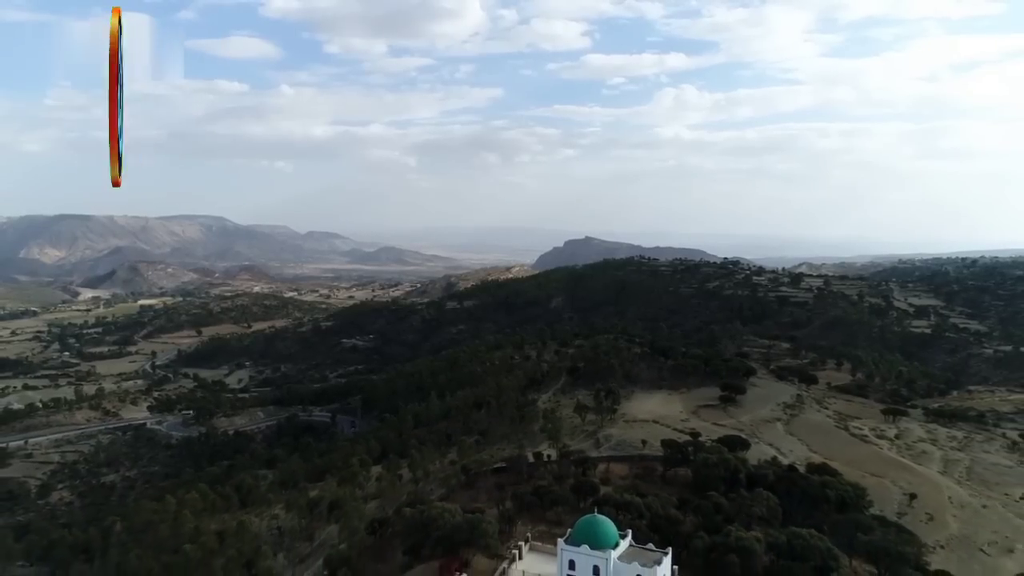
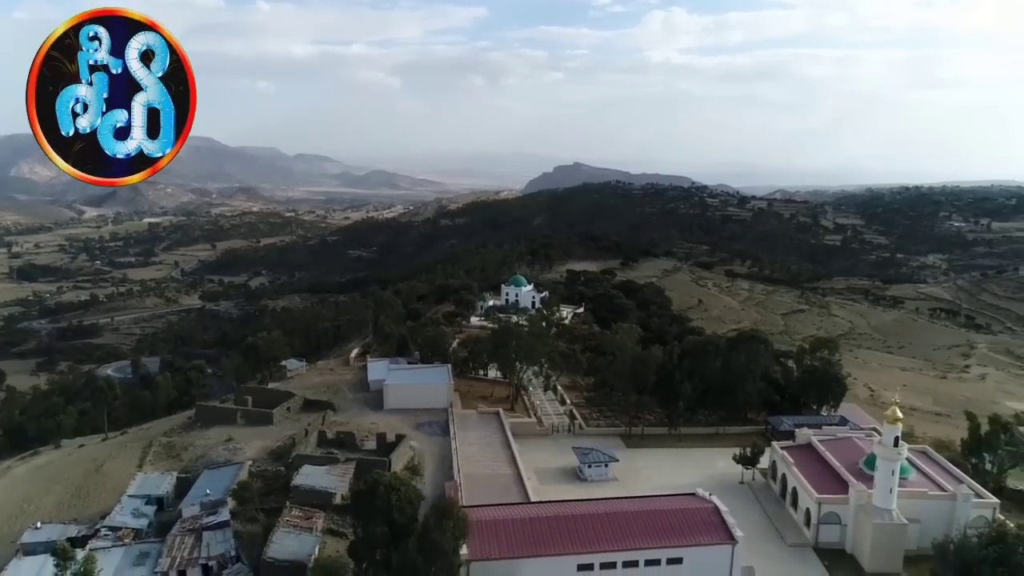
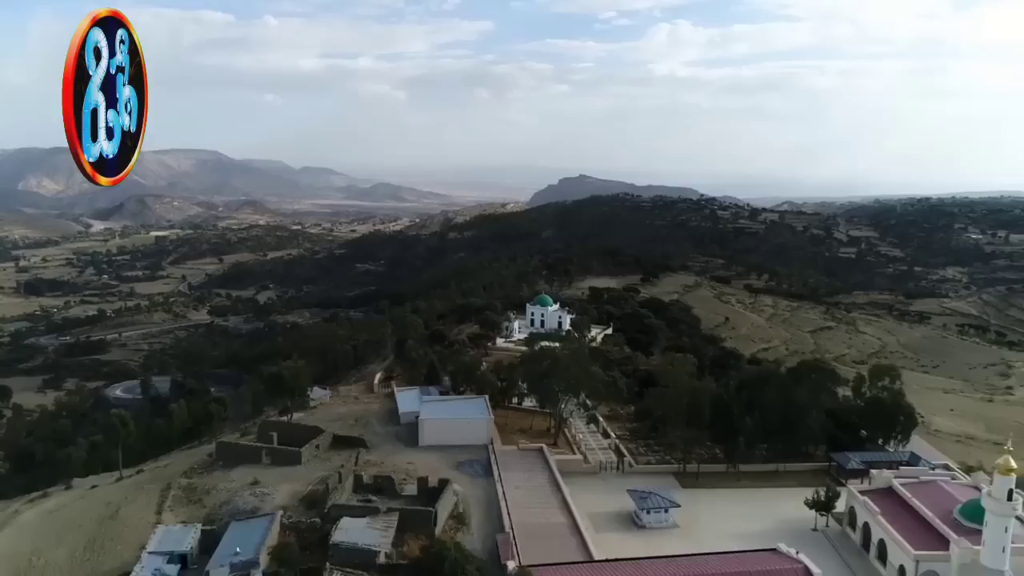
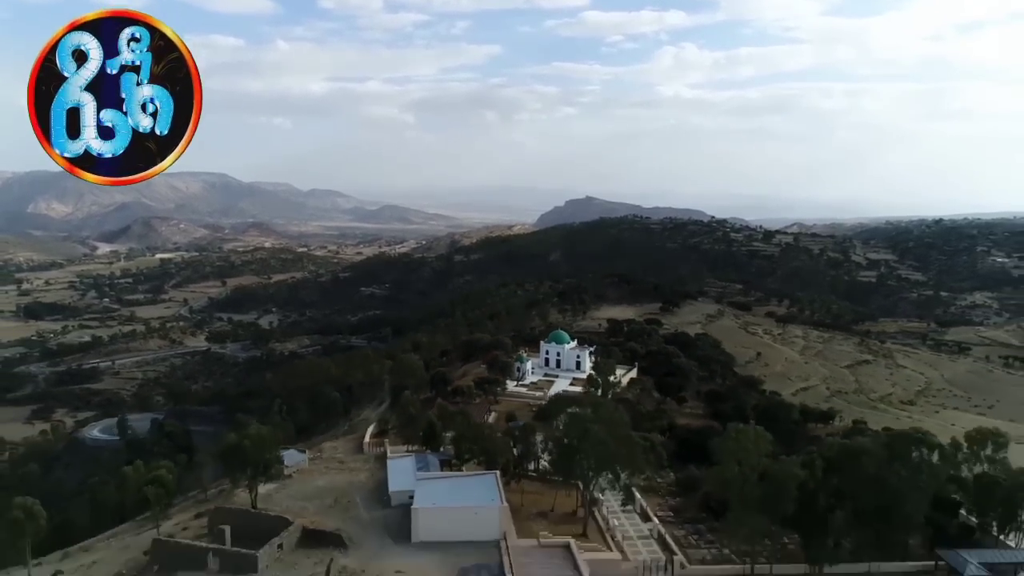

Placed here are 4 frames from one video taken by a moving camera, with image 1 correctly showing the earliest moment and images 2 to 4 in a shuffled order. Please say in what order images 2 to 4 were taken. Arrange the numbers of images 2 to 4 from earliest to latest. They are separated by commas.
4, 3, 2
